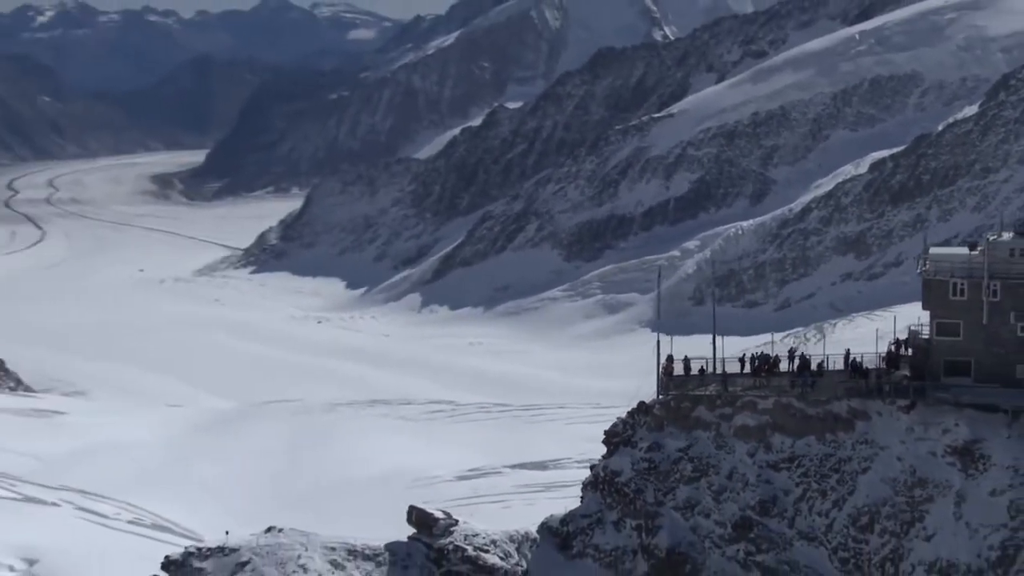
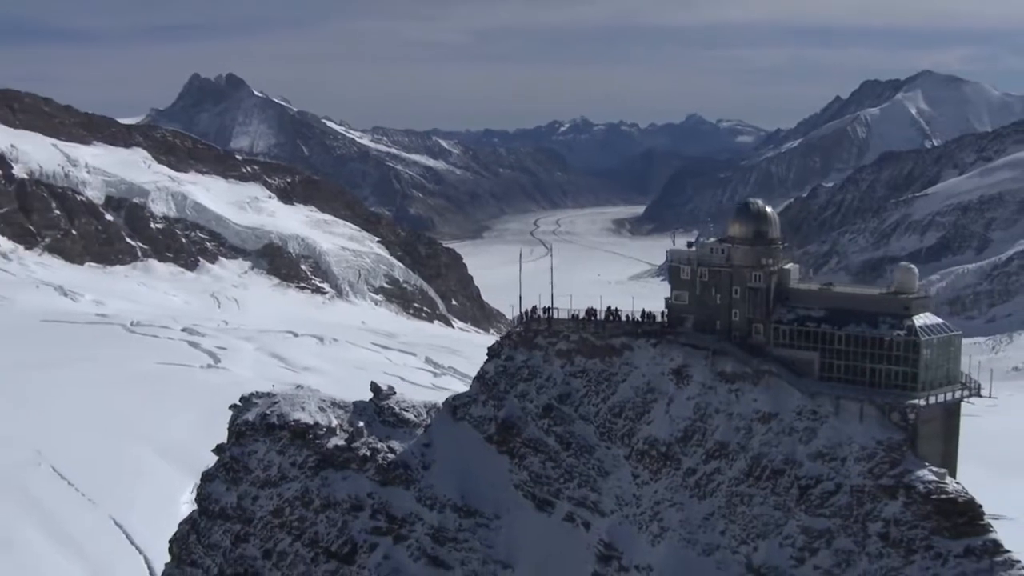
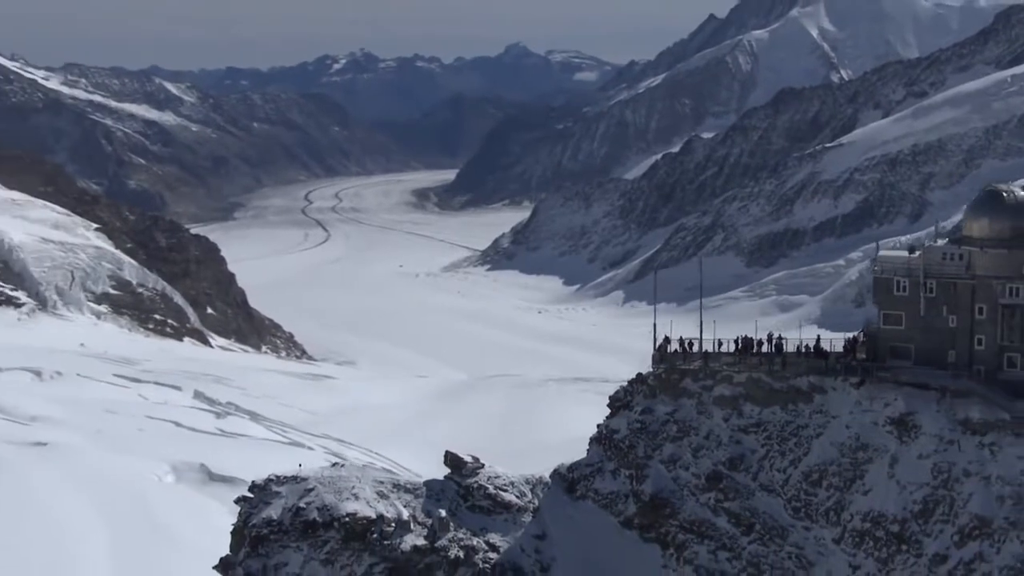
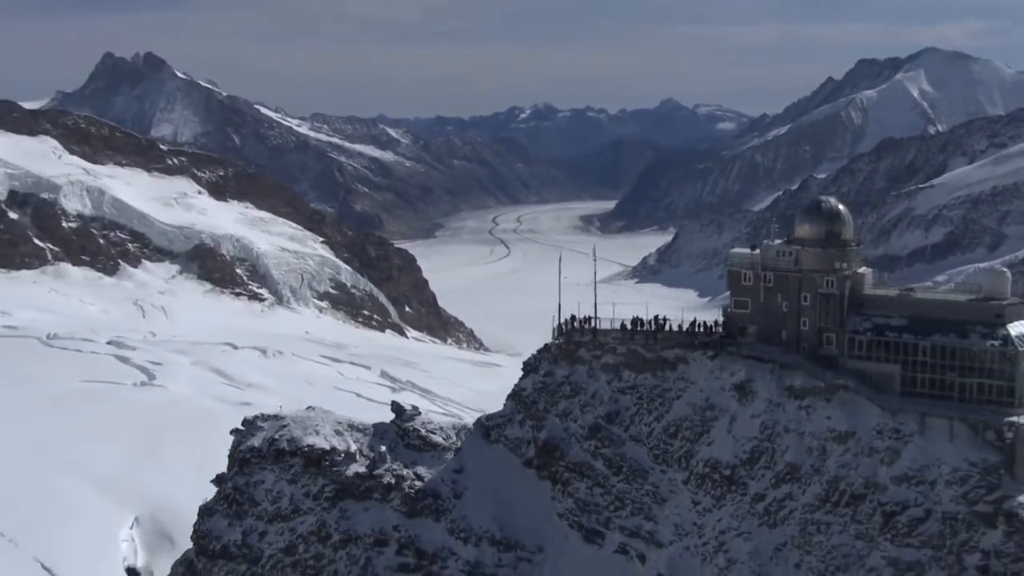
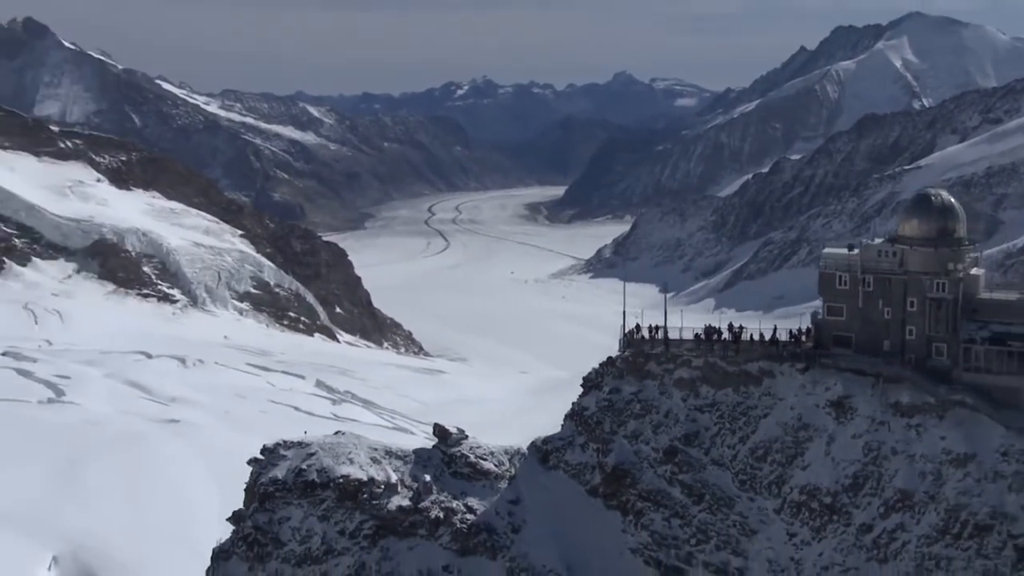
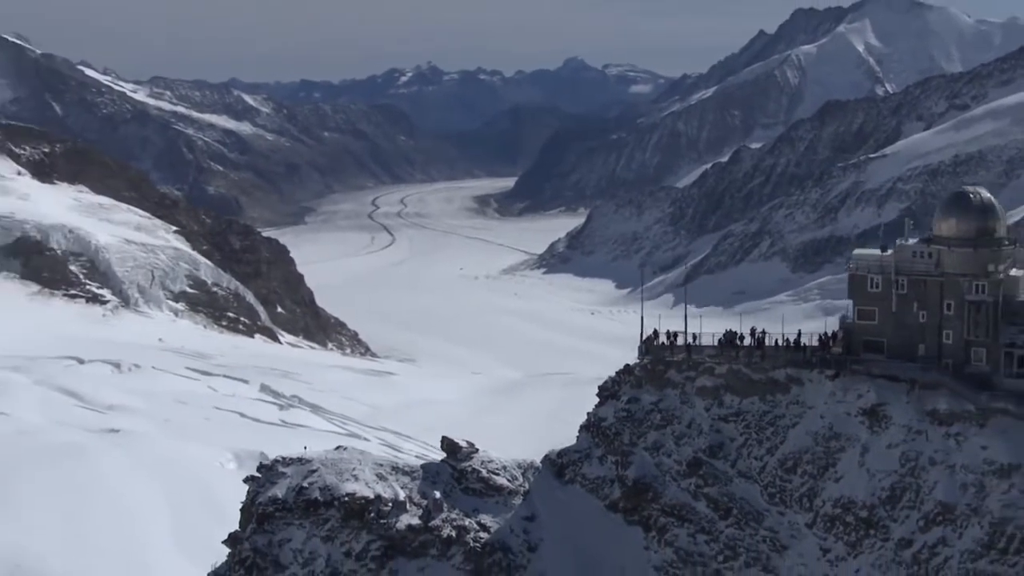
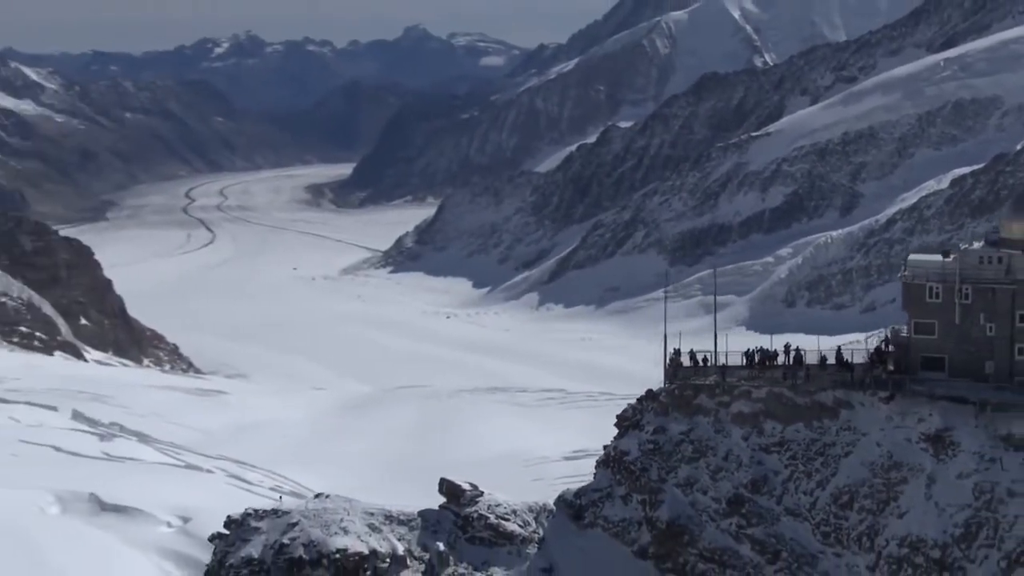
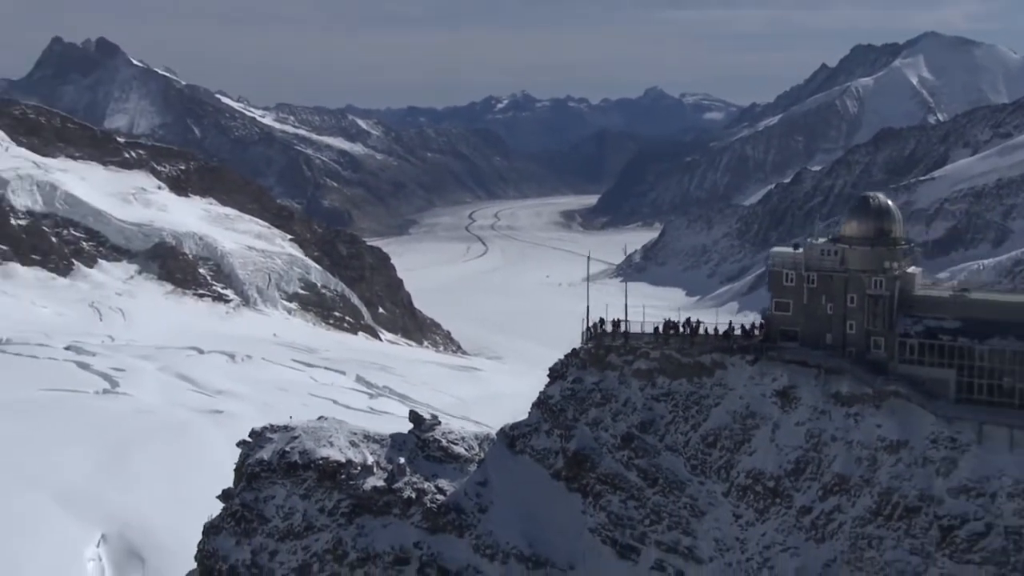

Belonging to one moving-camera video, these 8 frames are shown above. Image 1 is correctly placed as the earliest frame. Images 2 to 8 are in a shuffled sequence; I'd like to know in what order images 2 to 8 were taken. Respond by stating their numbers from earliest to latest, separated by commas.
7, 3, 6, 5, 8, 4, 2
